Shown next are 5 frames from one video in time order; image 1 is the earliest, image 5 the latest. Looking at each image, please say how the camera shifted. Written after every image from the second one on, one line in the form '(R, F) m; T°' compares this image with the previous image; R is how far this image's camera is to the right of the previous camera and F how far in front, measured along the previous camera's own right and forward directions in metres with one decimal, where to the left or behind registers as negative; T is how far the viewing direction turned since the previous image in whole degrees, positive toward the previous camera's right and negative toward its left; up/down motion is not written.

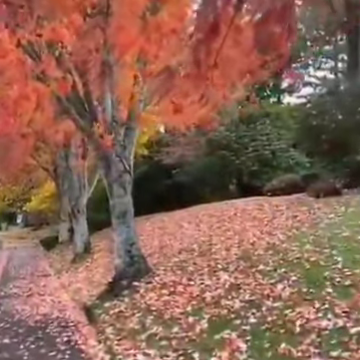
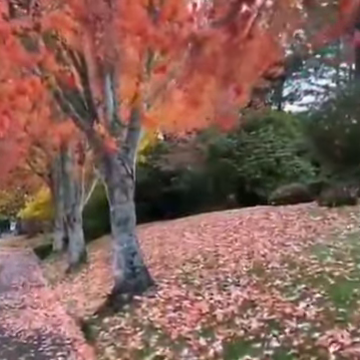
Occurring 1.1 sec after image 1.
(-0.2, +0.7) m; +1°
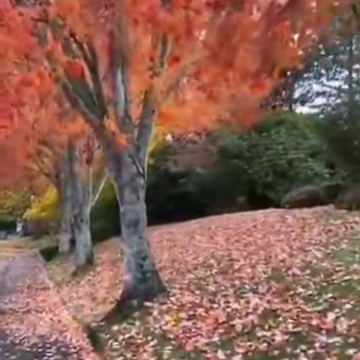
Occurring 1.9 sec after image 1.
(-0.1, +0.4) m; -1°
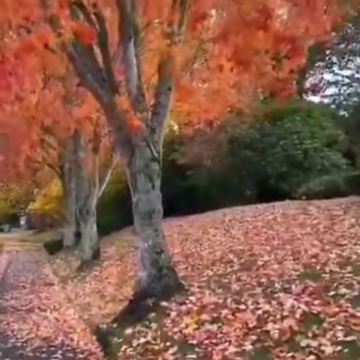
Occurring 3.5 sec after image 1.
(-0.3, +0.8) m; 0°
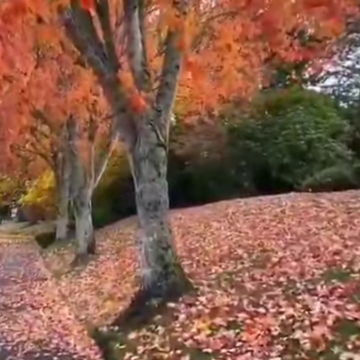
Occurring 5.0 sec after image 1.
(-0.2, +0.7) m; +1°
